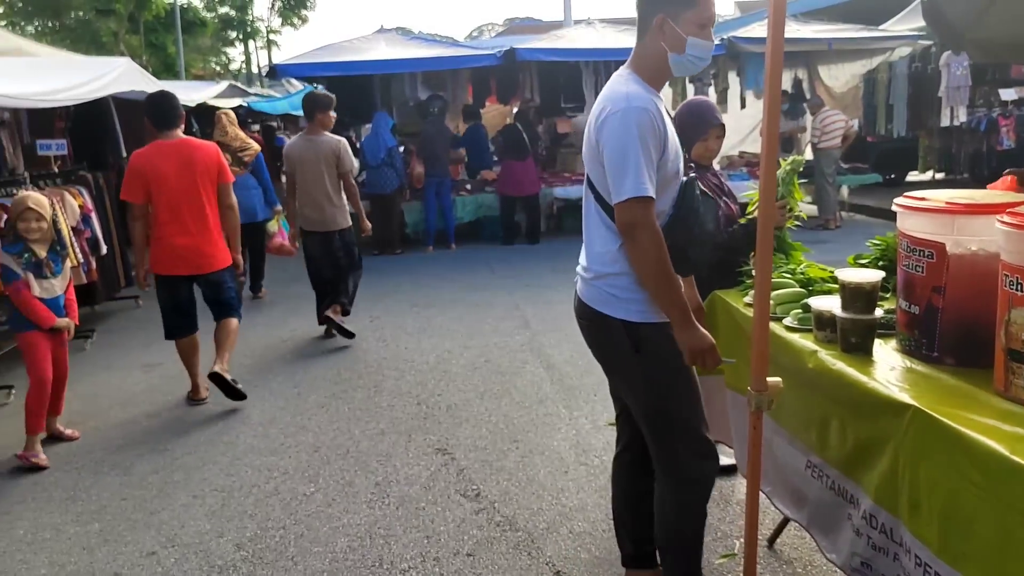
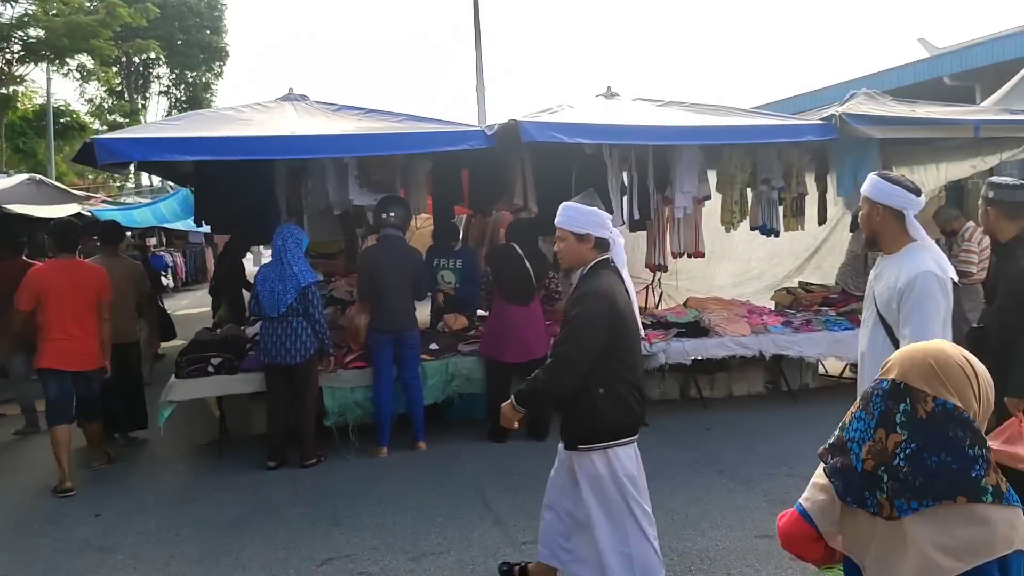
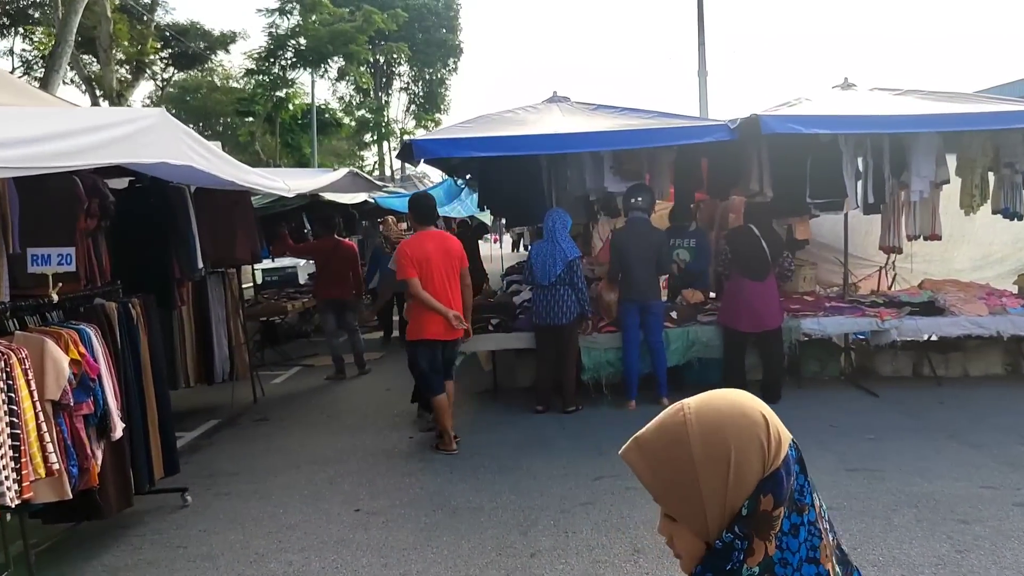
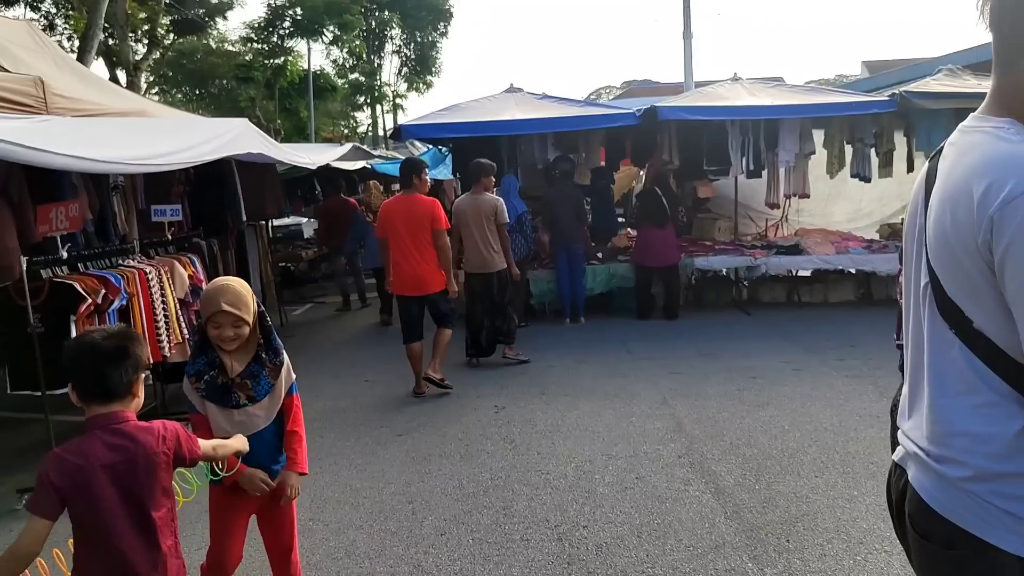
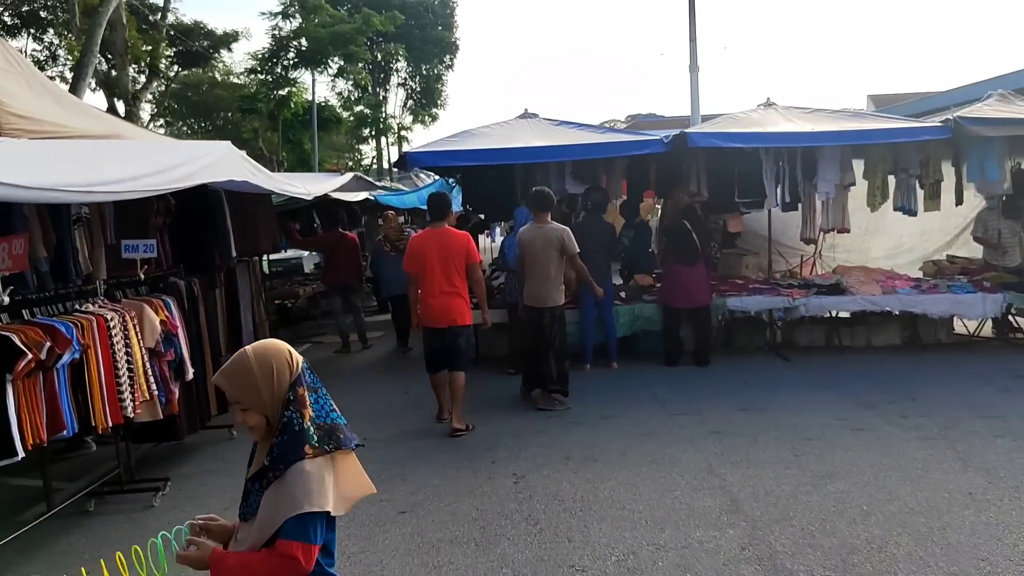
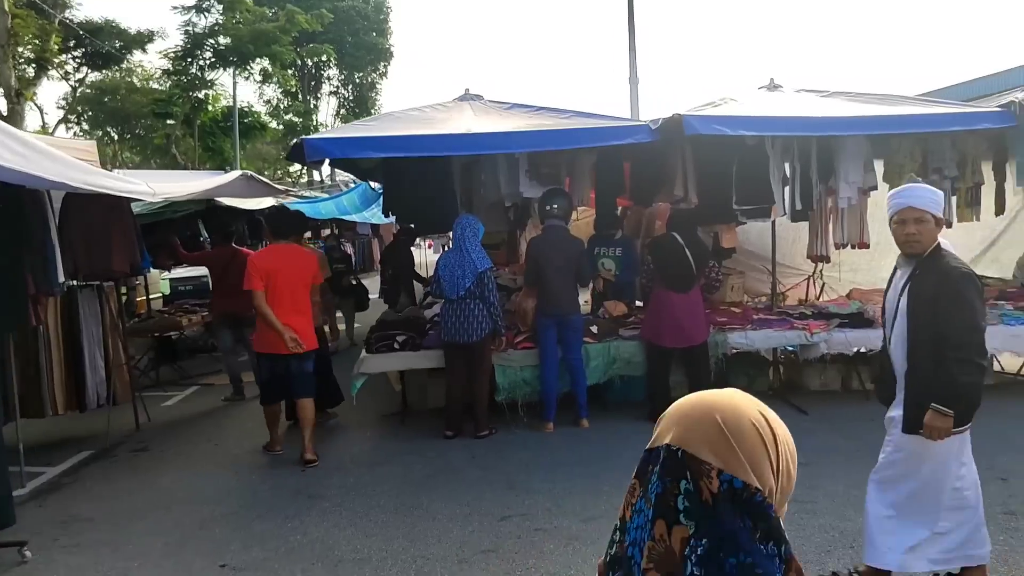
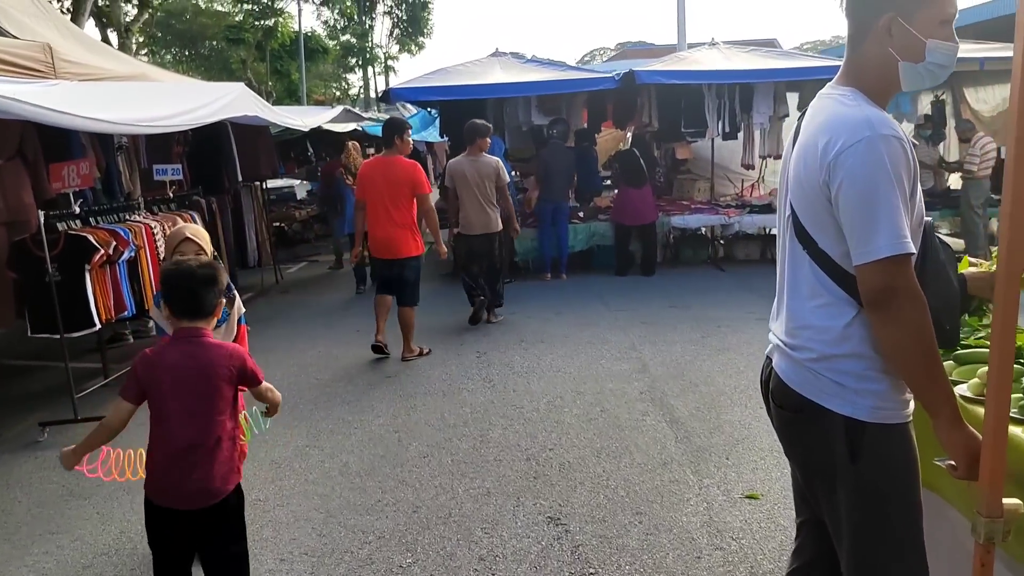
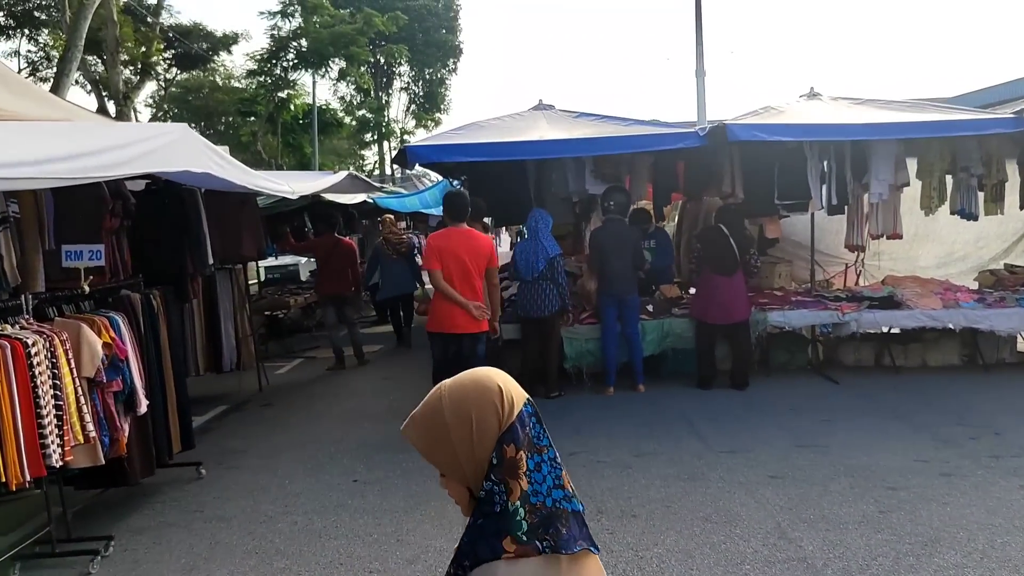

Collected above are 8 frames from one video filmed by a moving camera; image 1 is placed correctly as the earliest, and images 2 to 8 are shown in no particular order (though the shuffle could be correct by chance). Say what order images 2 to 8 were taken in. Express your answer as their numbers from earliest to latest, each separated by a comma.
7, 4, 5, 8, 3, 6, 2
